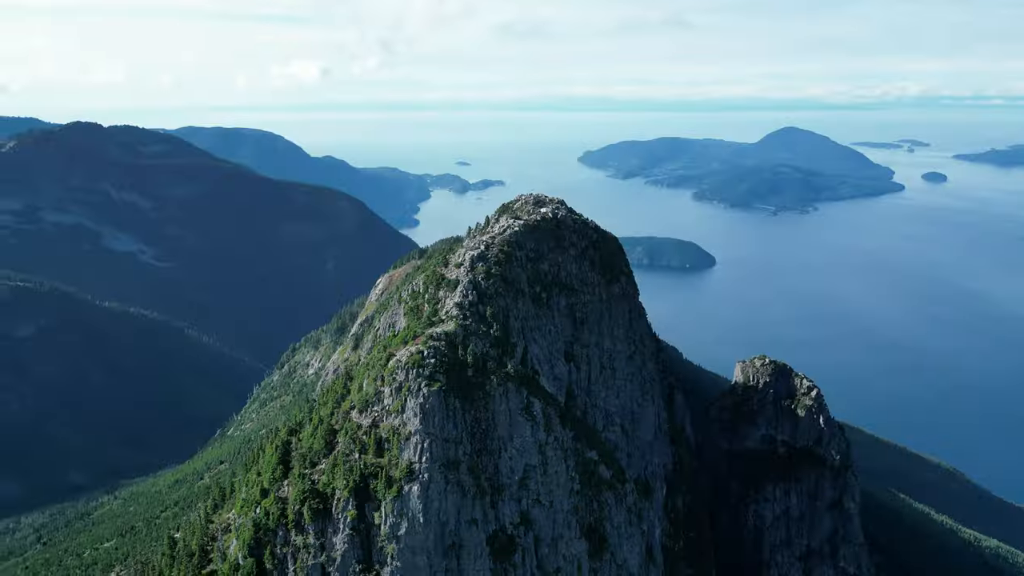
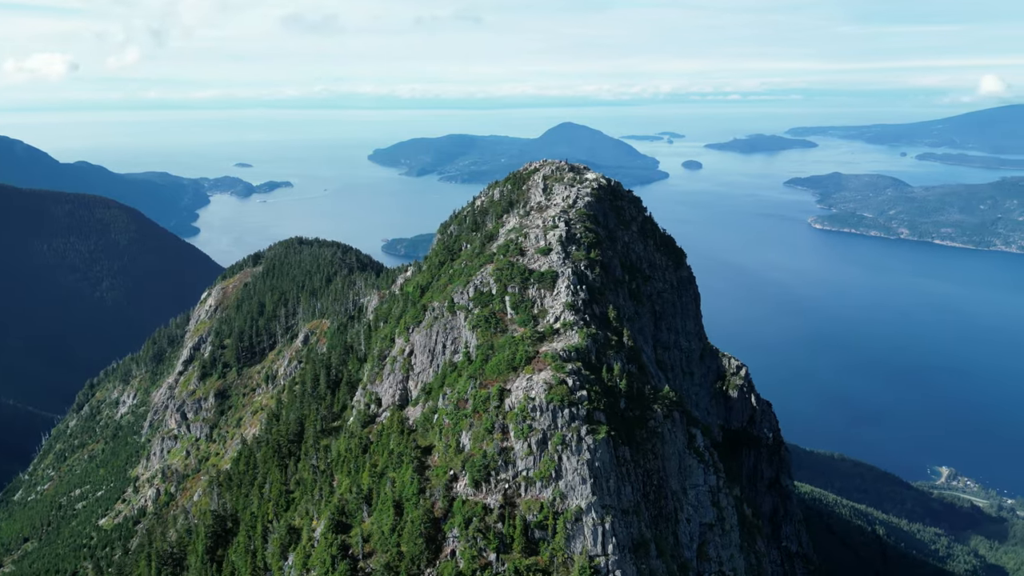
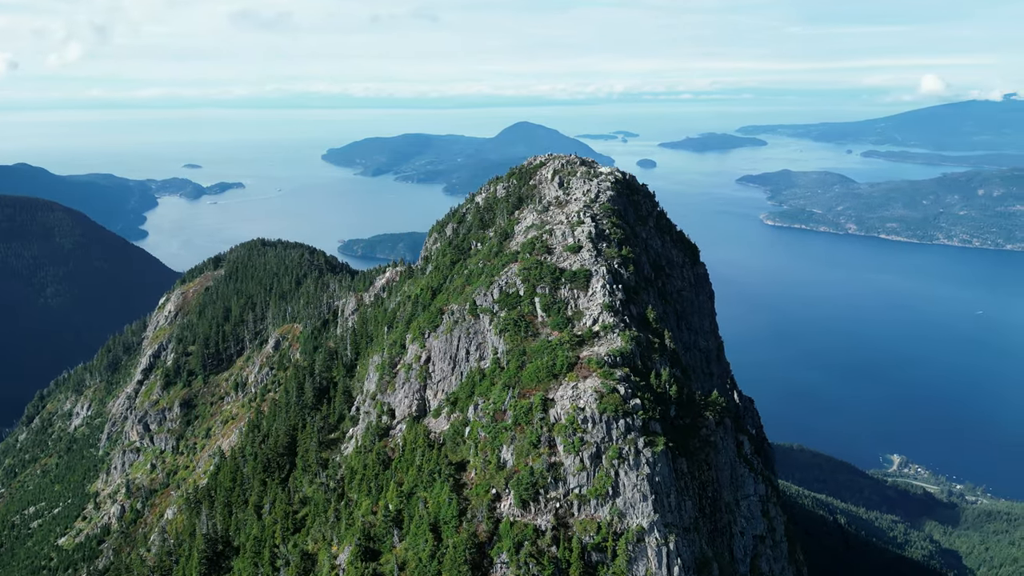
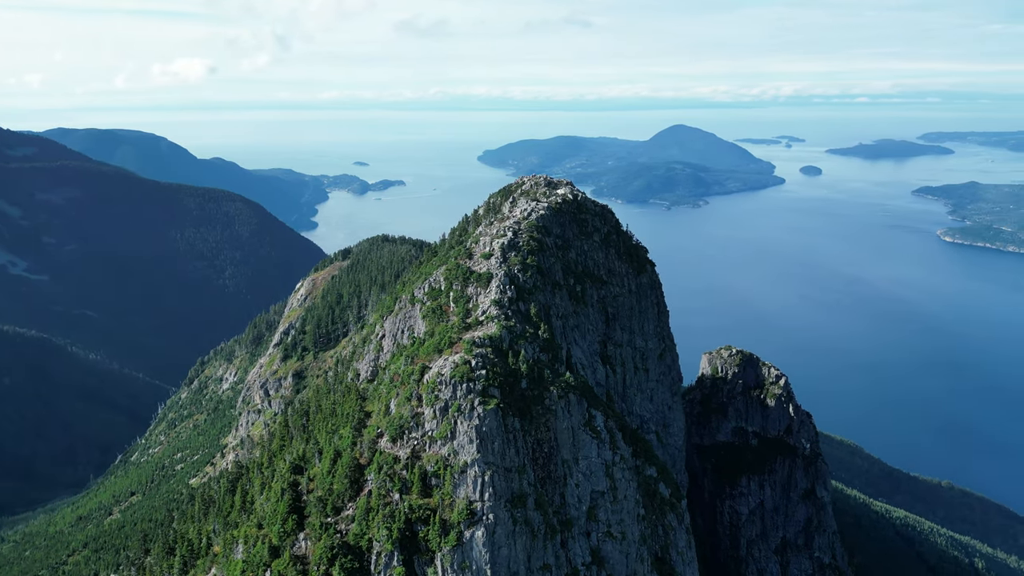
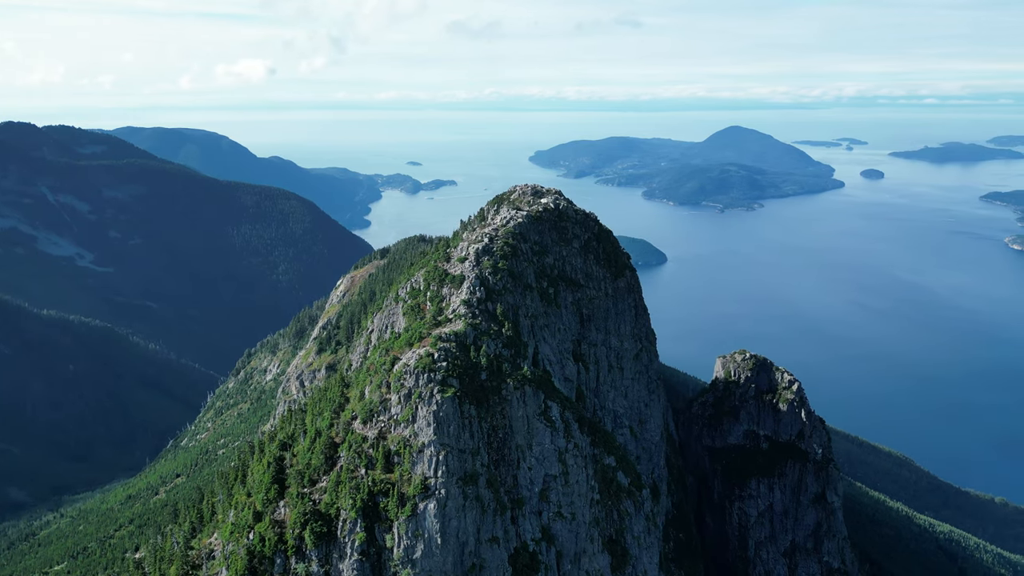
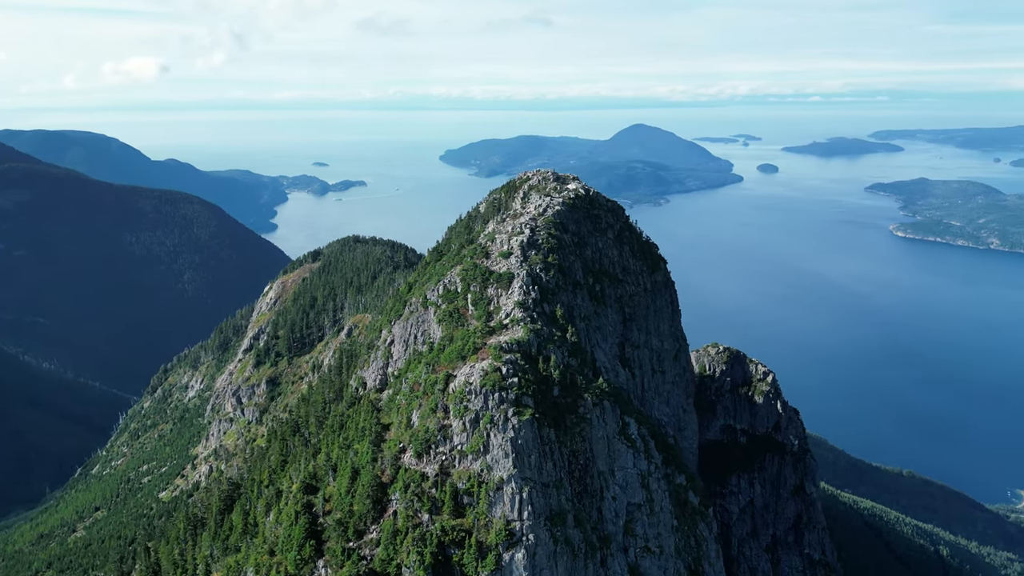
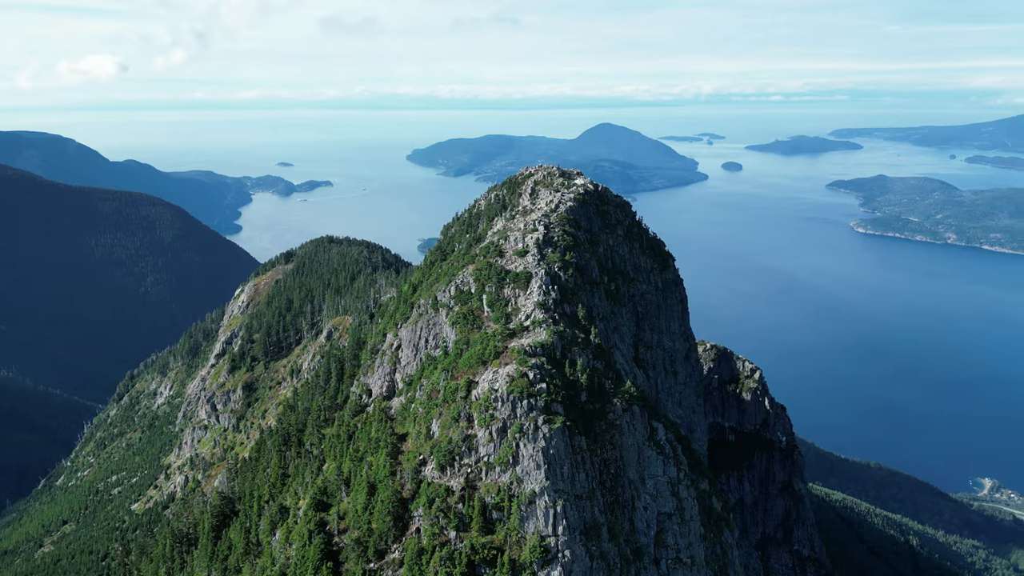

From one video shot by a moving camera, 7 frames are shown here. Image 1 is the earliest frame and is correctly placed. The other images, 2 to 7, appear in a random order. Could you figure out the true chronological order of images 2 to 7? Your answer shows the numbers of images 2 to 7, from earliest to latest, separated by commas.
5, 4, 6, 7, 2, 3
